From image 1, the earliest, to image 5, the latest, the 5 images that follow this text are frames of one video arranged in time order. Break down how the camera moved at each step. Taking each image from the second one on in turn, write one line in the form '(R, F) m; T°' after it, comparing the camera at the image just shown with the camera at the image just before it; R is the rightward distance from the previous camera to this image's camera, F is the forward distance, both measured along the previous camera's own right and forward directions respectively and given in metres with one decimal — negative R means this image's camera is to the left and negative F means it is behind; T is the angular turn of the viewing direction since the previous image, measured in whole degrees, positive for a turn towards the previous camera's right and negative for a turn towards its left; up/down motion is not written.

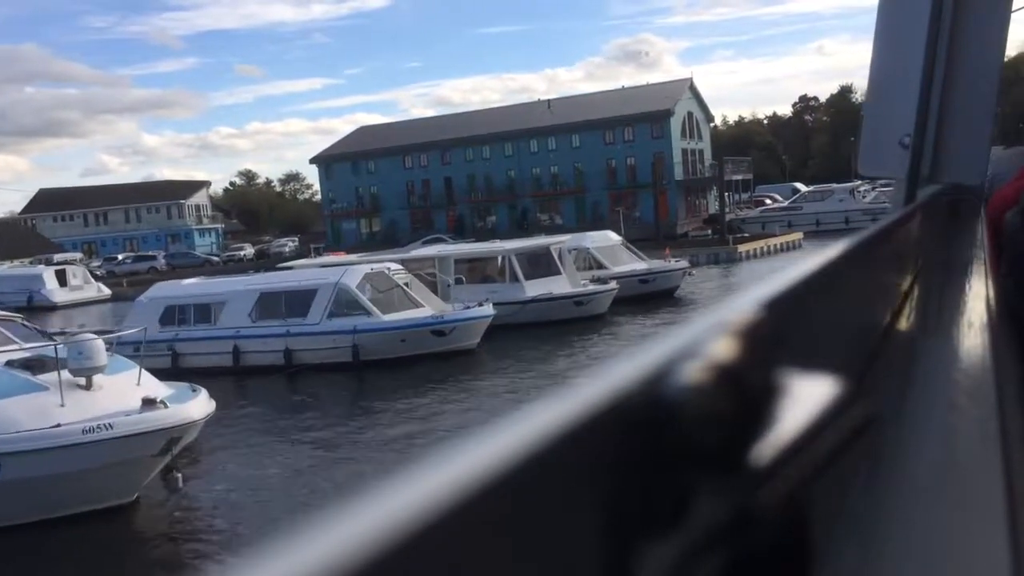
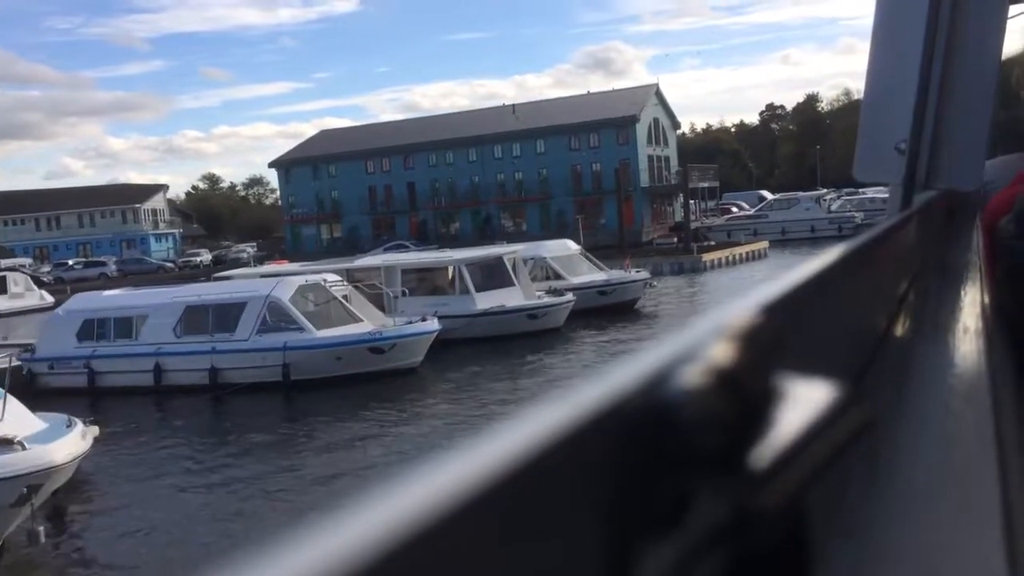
(+0.2, +0.6) m; +2°
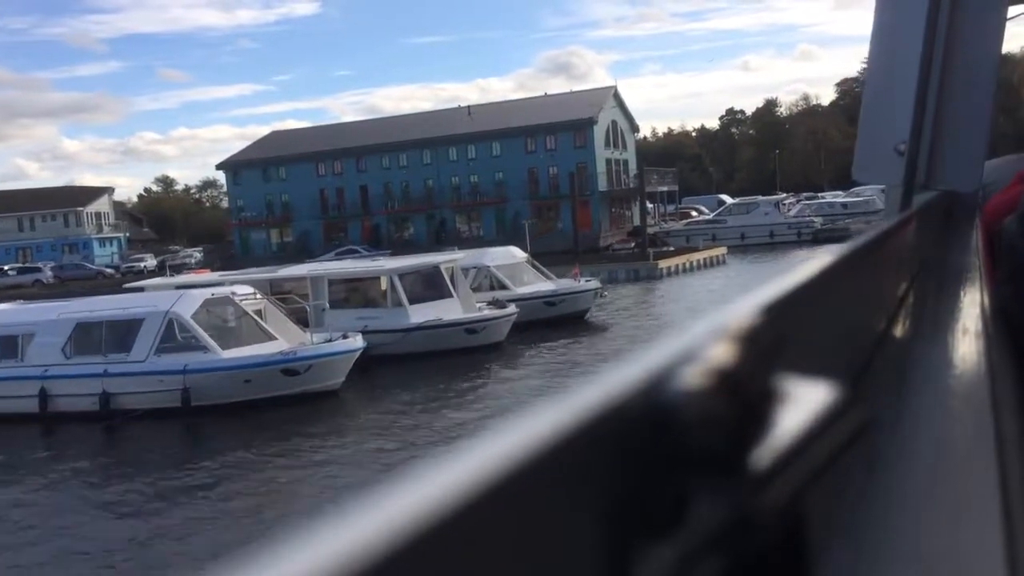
(+0.2, +0.7) m; +2°
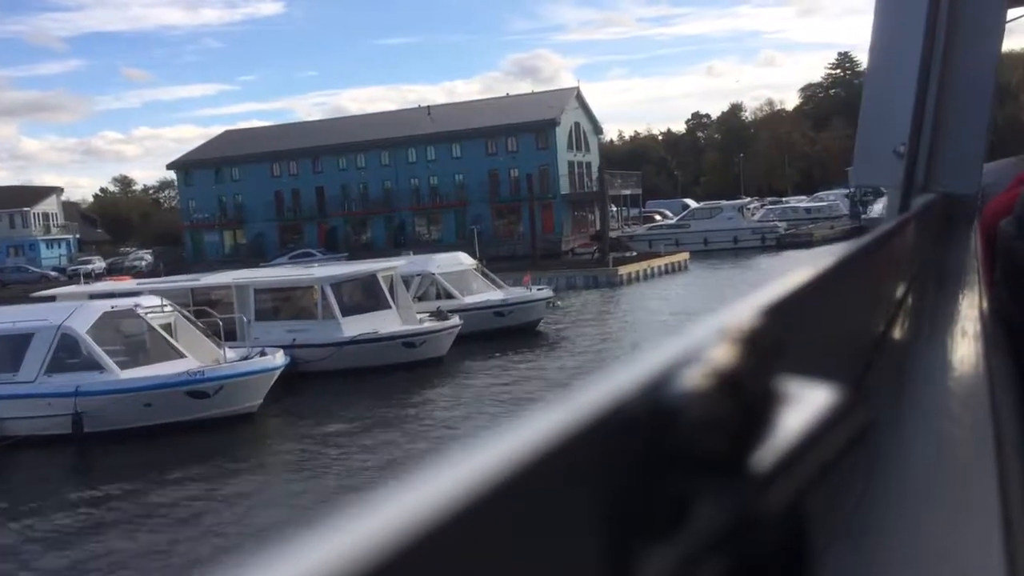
(+0.2, +0.7) m; +2°
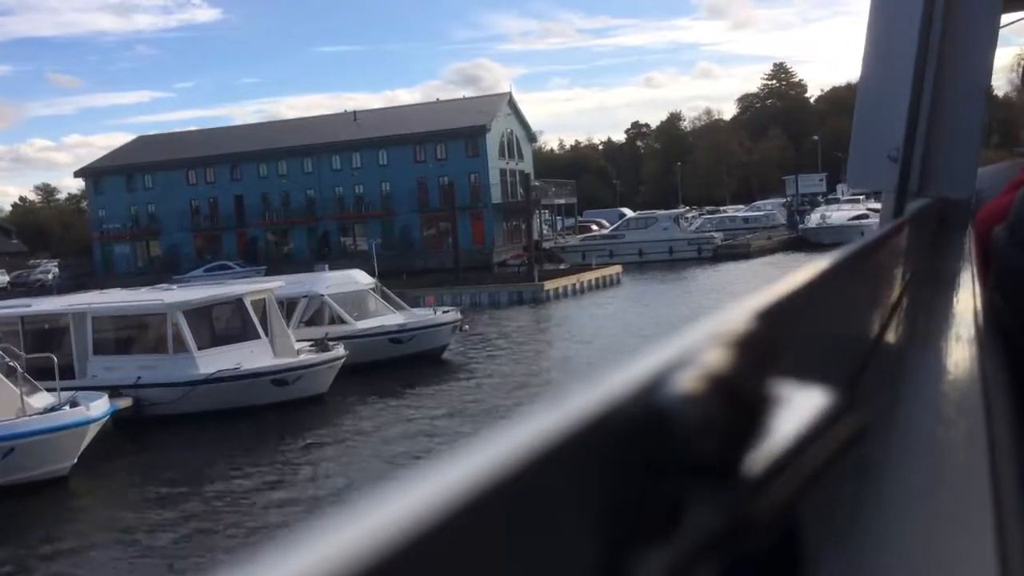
(+0.3, +1.2) m; +3°
